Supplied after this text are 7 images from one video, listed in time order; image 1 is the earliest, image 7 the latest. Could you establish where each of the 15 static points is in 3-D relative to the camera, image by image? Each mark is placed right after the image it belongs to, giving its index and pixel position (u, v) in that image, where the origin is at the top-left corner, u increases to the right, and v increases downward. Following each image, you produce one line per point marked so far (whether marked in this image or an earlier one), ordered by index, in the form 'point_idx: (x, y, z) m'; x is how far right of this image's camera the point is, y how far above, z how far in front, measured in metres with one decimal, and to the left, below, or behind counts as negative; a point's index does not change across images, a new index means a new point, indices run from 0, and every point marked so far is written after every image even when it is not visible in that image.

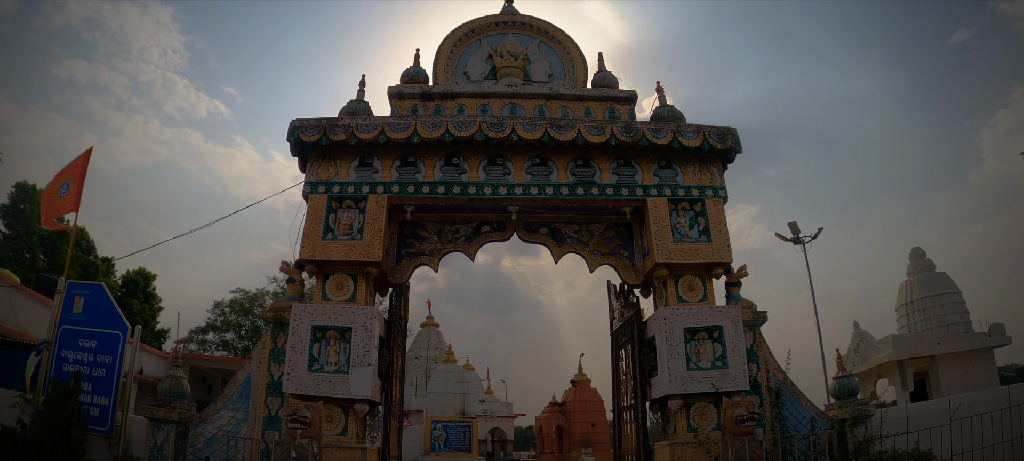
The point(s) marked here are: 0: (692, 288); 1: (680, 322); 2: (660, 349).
0: (+2.2, -0.7, +7.6) m
1: (+2.0, -1.1, +7.1) m
2: (+1.7, -1.4, +7.0) m
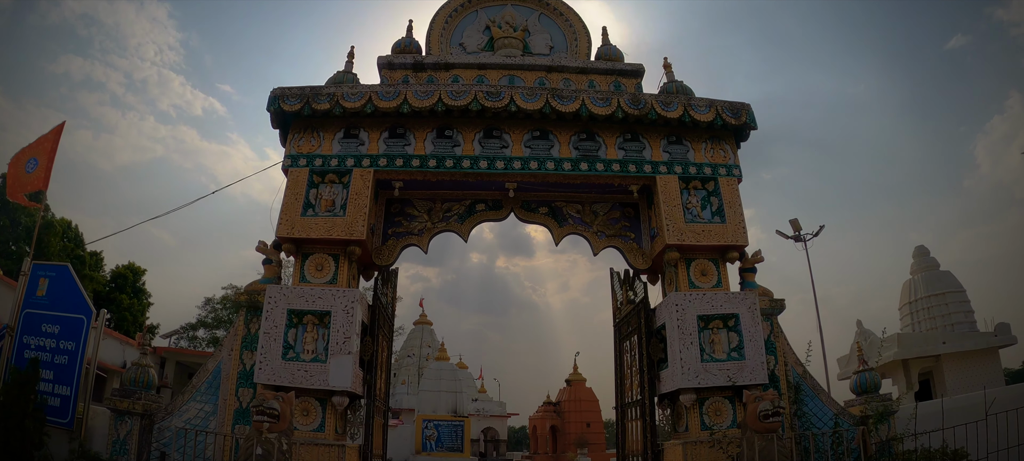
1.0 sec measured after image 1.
0: (+2.2, -0.5, +7.0) m
1: (+1.9, -0.8, +6.5) m
2: (+1.7, -1.1, +6.4) m
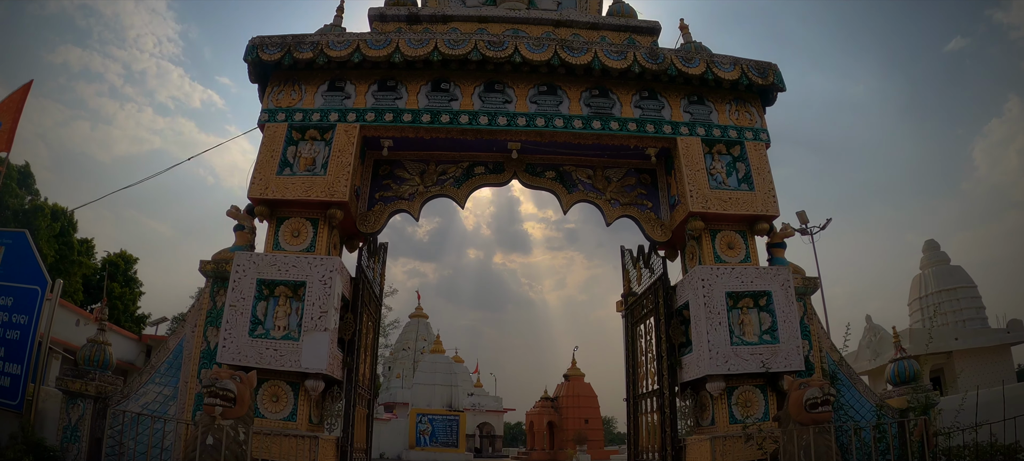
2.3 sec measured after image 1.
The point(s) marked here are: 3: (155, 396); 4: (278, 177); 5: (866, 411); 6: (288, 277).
0: (+2.2, -0.2, +6.2) m
1: (+2.0, -0.5, +5.7) m
2: (+1.7, -0.8, +5.6) m
3: (-3.5, -1.6, +6.0) m
4: (-2.3, +0.5, +6.1) m
5: (+3.7, -1.9, +6.3) m
6: (-2.0, -0.4, +5.5) m
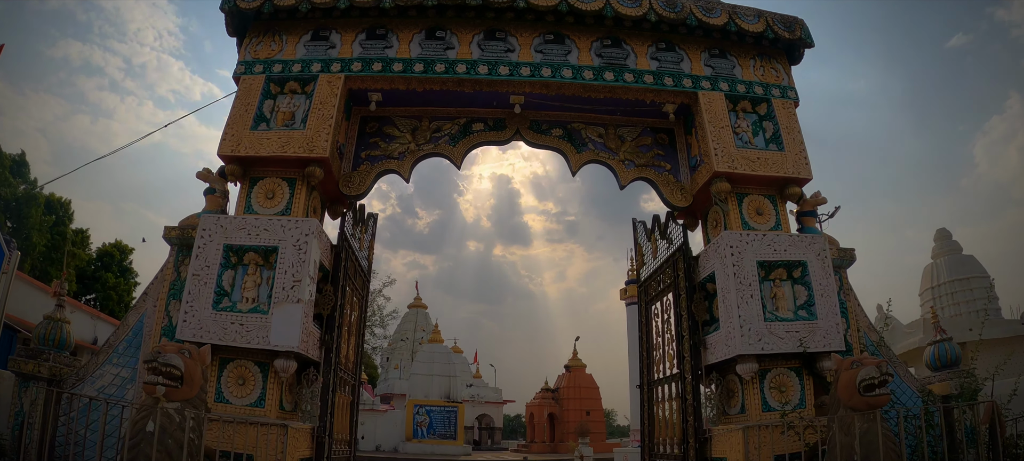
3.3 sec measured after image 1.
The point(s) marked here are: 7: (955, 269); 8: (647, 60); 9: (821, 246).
0: (+2.3, +0.2, +5.5) m
1: (+2.0, -0.2, +5.0) m
2: (+1.7, -0.5, +4.9) m
3: (-3.5, -1.3, +5.3) m
4: (-2.3, +0.9, +5.4) m
5: (+3.7, -1.6, +5.7) m
6: (-2.0, -0.1, +4.8) m
7: (+14.5, -1.2, +19.9) m
8: (+1.3, +1.7, +5.9) m
9: (+2.6, -0.1, +5.1) m
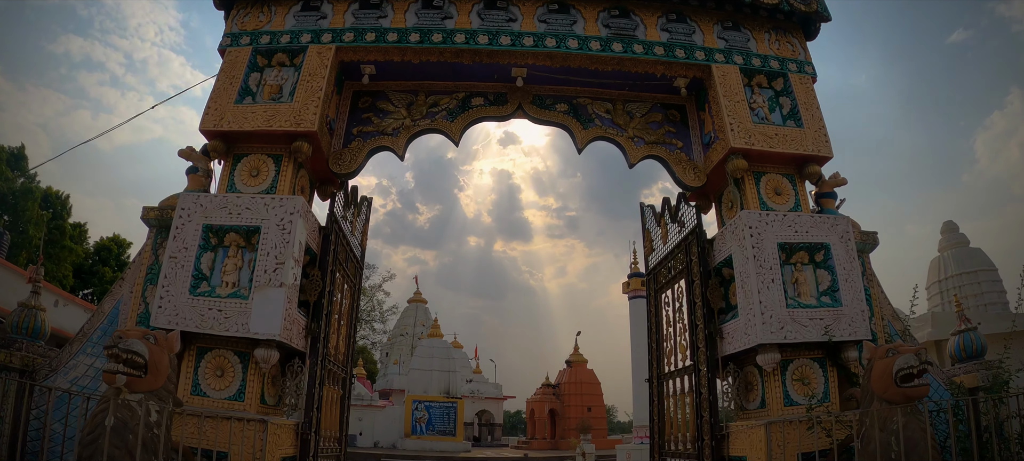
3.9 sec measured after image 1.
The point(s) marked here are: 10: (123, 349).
0: (+2.3, +0.3, +5.2) m
1: (+2.0, 0.0, +4.7) m
2: (+1.7, -0.3, +4.6) m
3: (-3.5, -1.1, +5.0) m
4: (-2.3, +1.0, +5.0) m
5: (+3.7, -1.4, +5.3) m
6: (-2.0, +0.1, +4.5) m
7: (+14.5, -1.0, +19.6) m
8: (+1.3, +1.8, +5.6) m
9: (+2.6, 0.0, +4.8) m
10: (-2.0, -0.6, +3.1) m
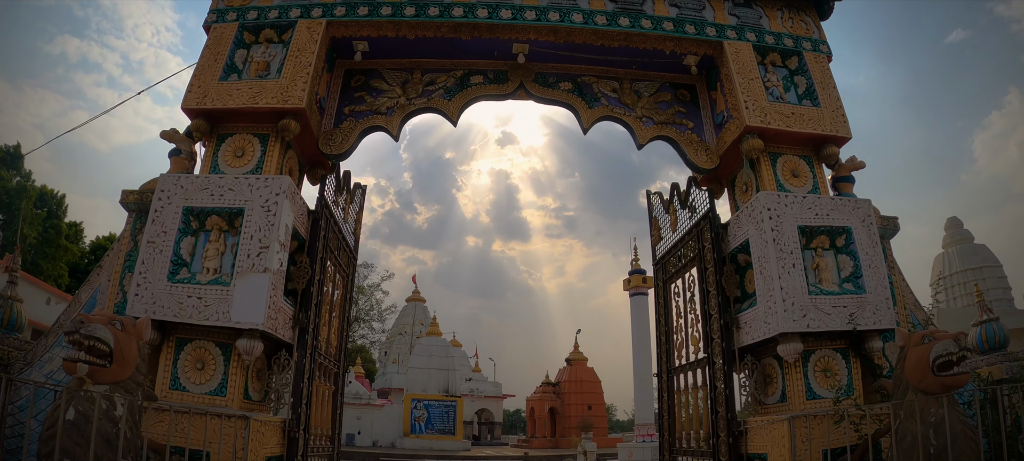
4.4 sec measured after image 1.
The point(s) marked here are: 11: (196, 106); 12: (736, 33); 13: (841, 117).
0: (+2.3, +0.5, +4.9) m
1: (+2.0, +0.1, +4.4) m
2: (+1.7, -0.2, +4.3) m
3: (-3.5, -1.0, +4.7) m
4: (-2.3, +1.1, +4.7) m
5: (+3.7, -1.3, +5.0) m
6: (-2.0, +0.2, +4.2) m
7: (+14.5, -0.9, +19.3) m
8: (+1.3, +1.9, +5.3) m
9: (+2.6, +0.1, +4.5) m
10: (-2.0, -0.5, +2.8) m
11: (-2.4, +0.9, +4.6) m
12: (+1.9, +1.7, +5.3) m
13: (+2.7, +0.9, +5.0) m
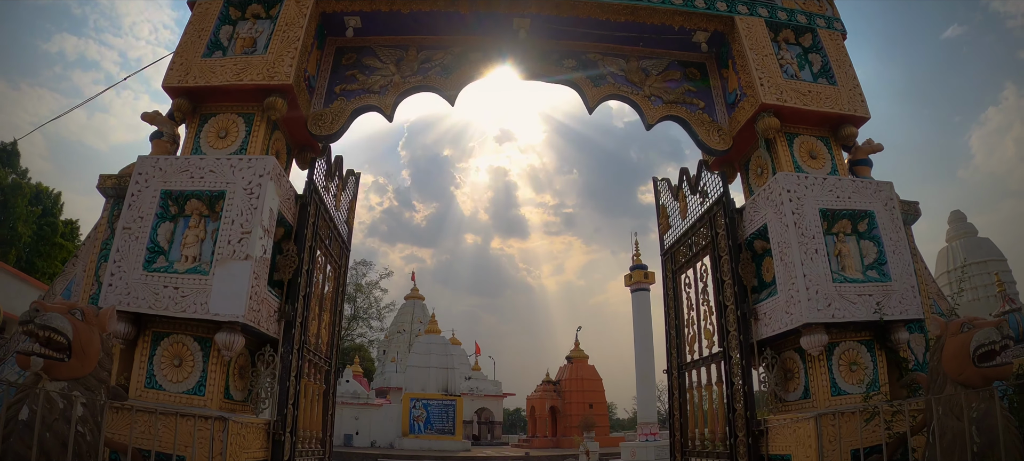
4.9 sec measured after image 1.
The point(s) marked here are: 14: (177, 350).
0: (+2.3, +0.6, +4.6) m
1: (+2.0, +0.2, +4.1) m
2: (+1.8, -0.1, +4.0) m
3: (-3.4, -0.9, +4.4) m
4: (-2.3, +1.2, +4.5) m
5: (+3.7, -1.2, +4.8) m
6: (-2.0, +0.3, +3.9) m
7: (+14.5, -0.7, +19.1) m
8: (+1.3, +2.0, +5.0) m
9: (+2.6, +0.3, +4.2) m
10: (-1.9, -0.4, +2.5) m
11: (-2.4, +1.0, +4.3) m
12: (+1.9, +1.8, +5.0) m
13: (+2.7, +1.0, +4.7) m
14: (-2.0, -0.7, +3.7) m
